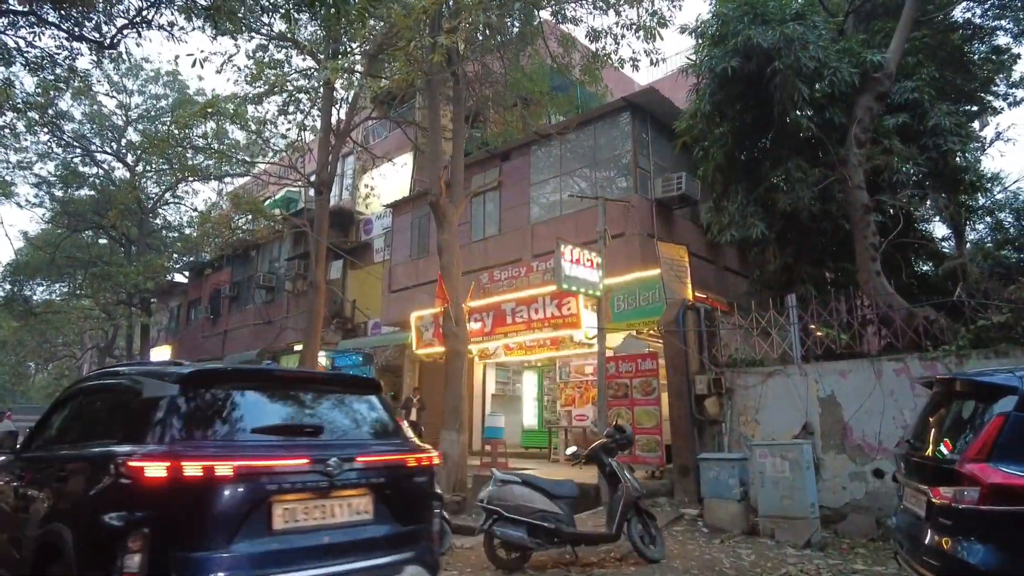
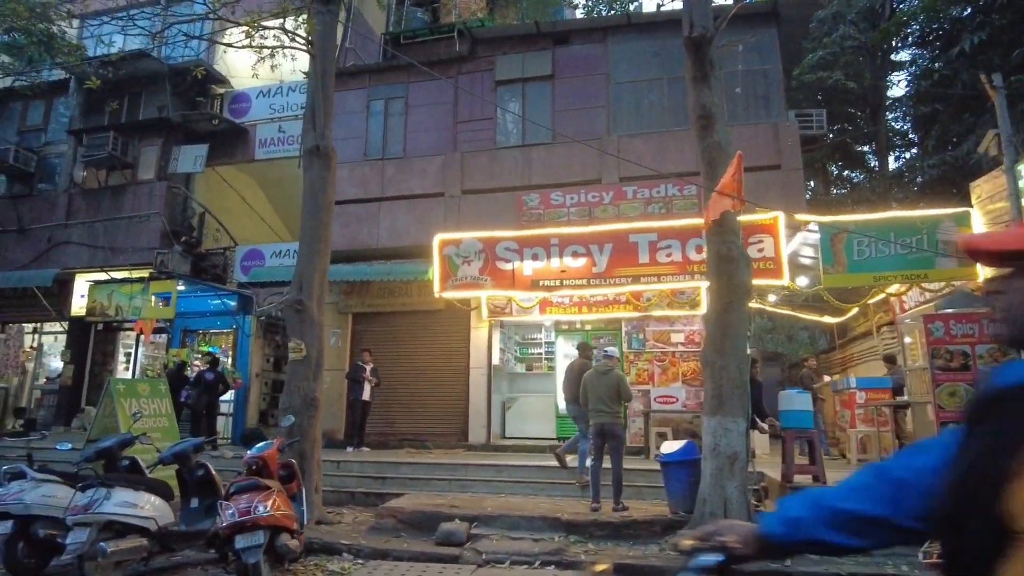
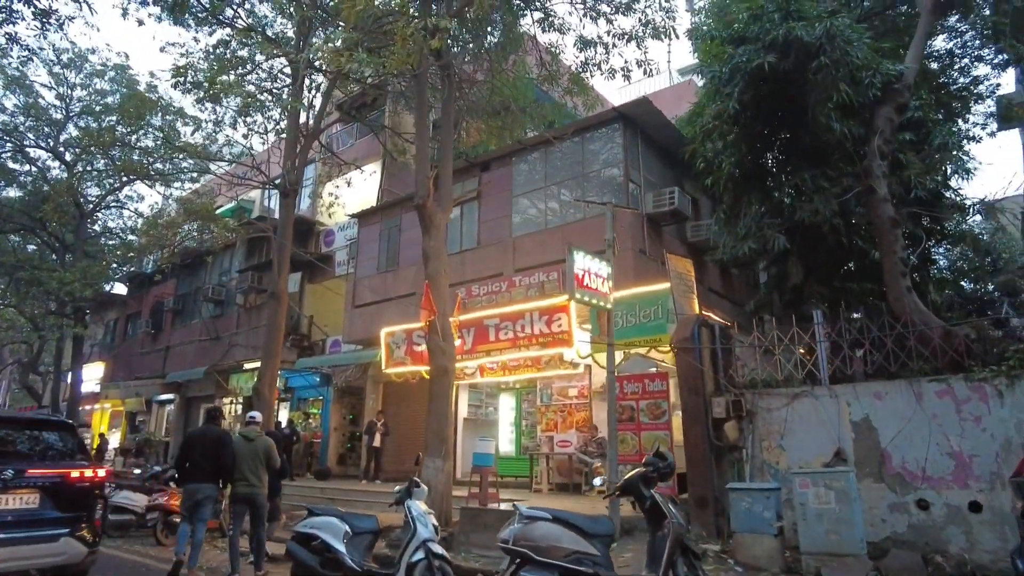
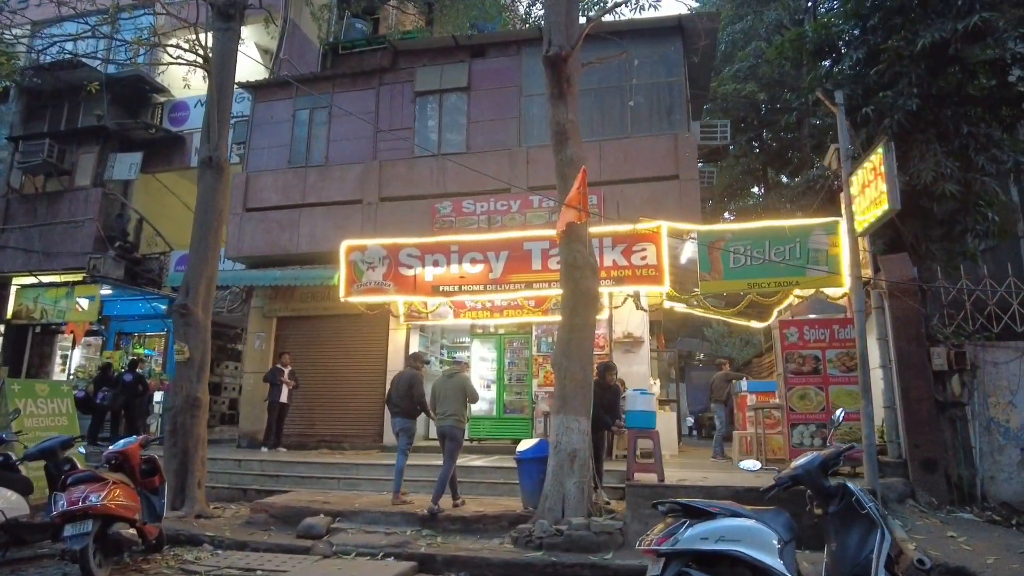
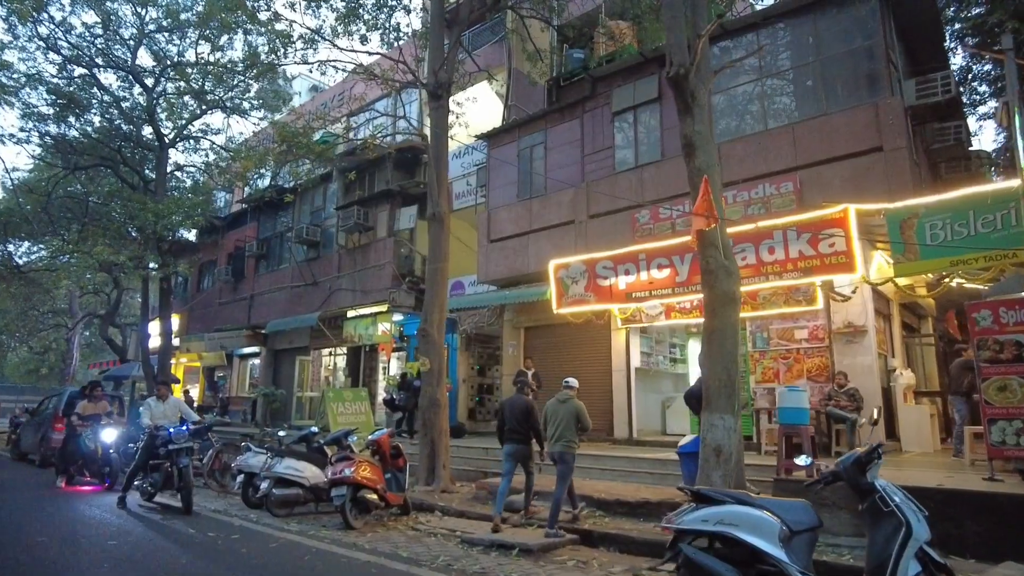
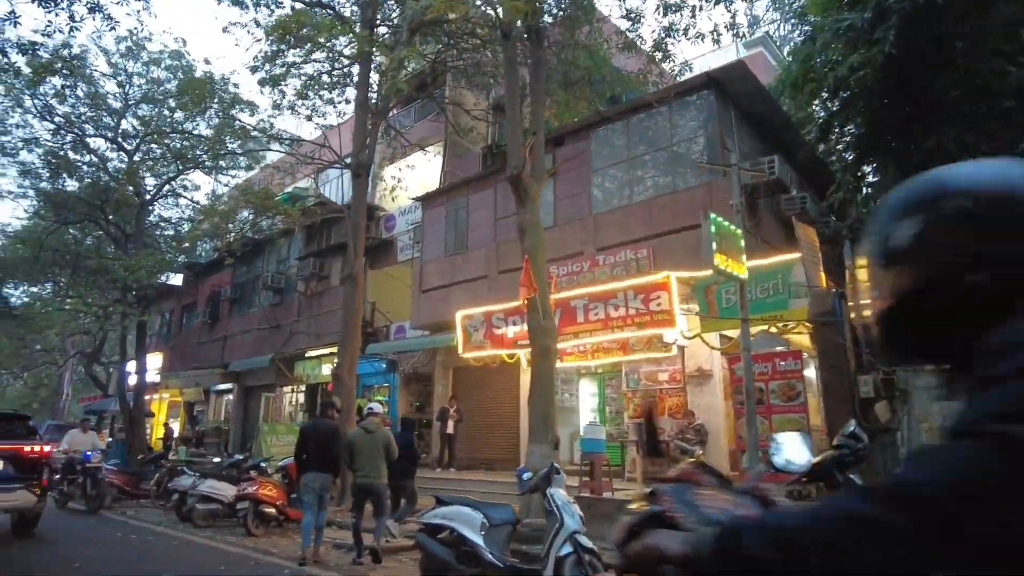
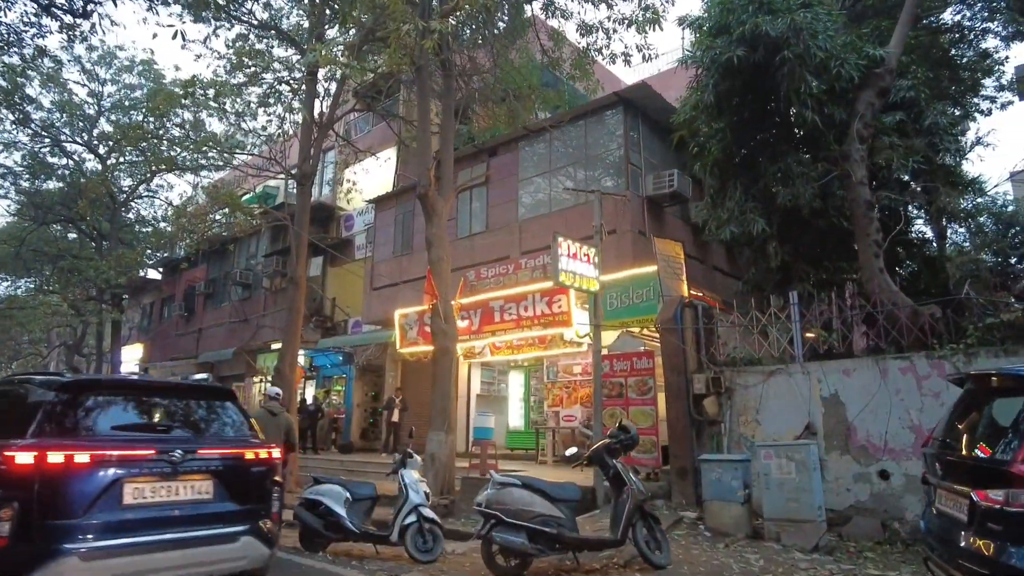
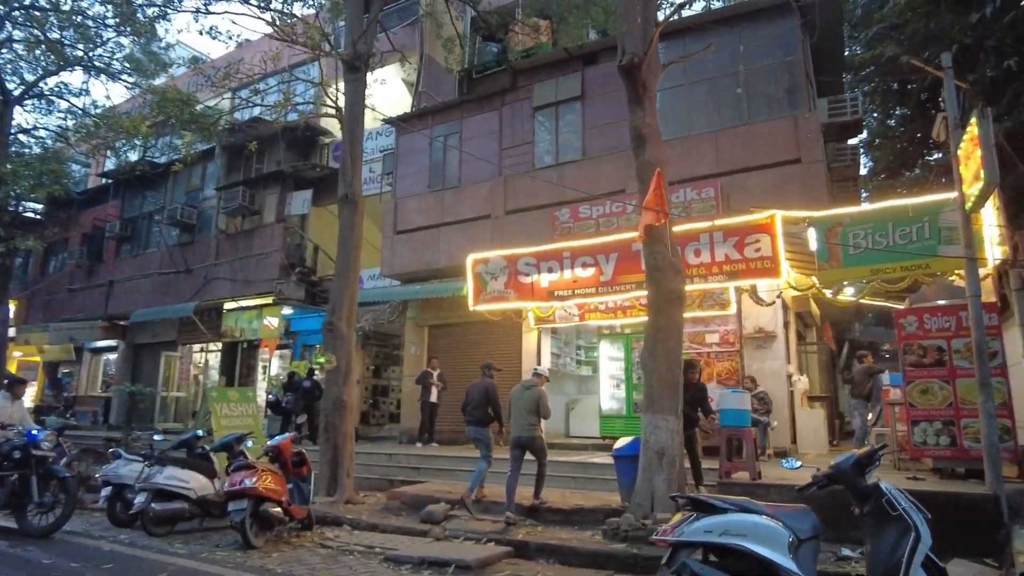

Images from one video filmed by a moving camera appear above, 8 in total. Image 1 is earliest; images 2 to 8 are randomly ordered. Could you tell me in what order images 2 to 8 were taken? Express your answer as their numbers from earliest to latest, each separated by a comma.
7, 3, 6, 5, 8, 4, 2
